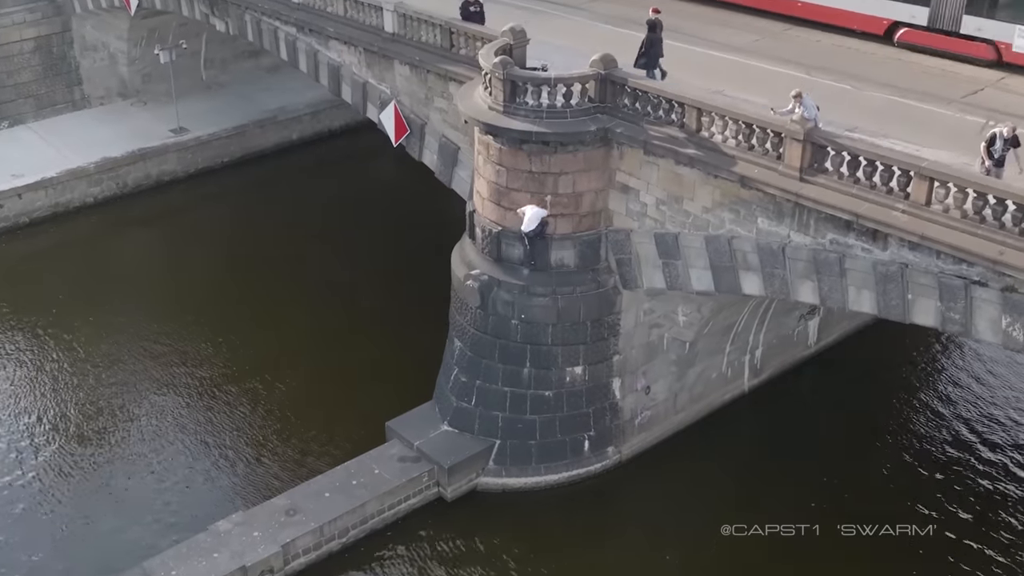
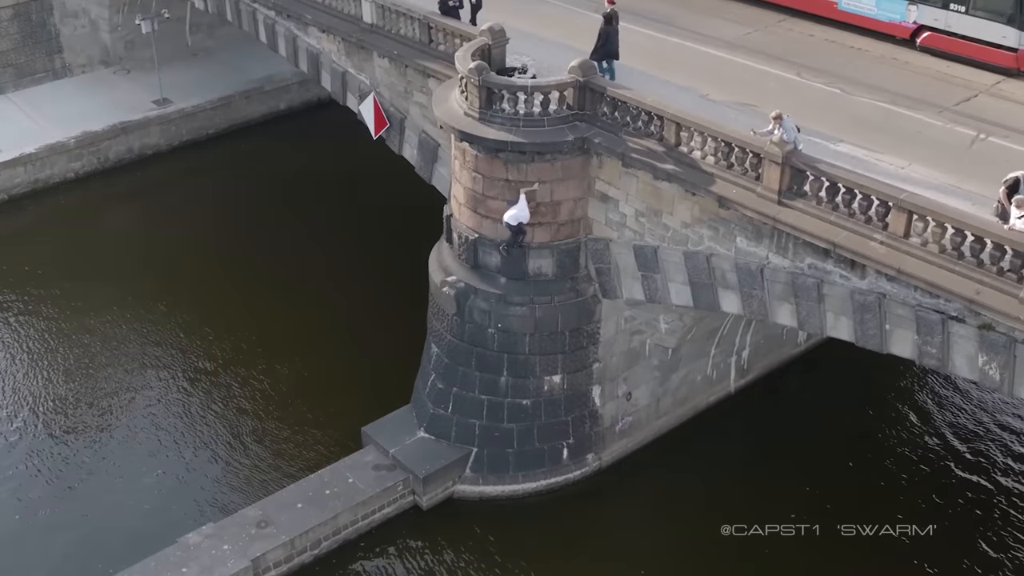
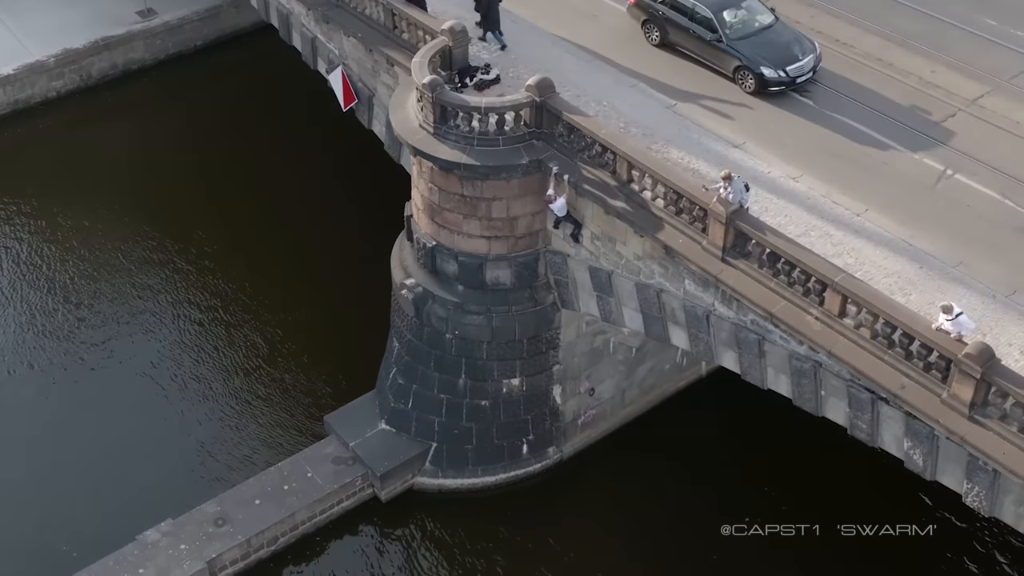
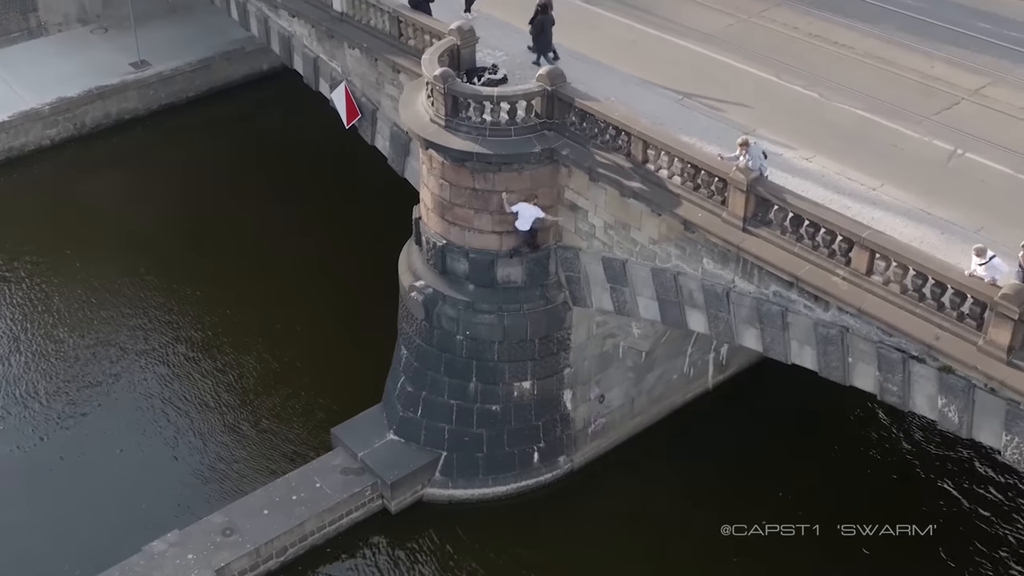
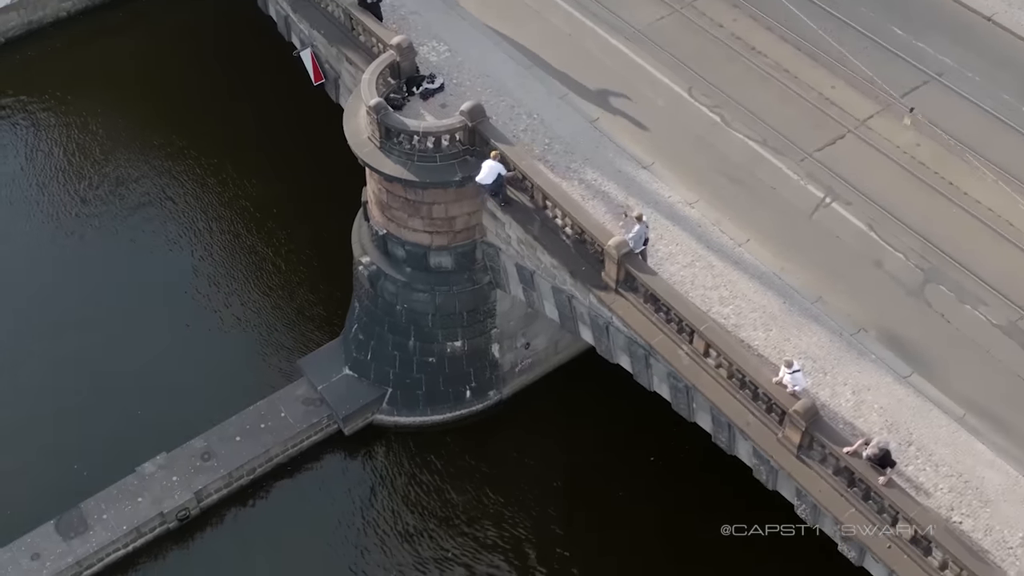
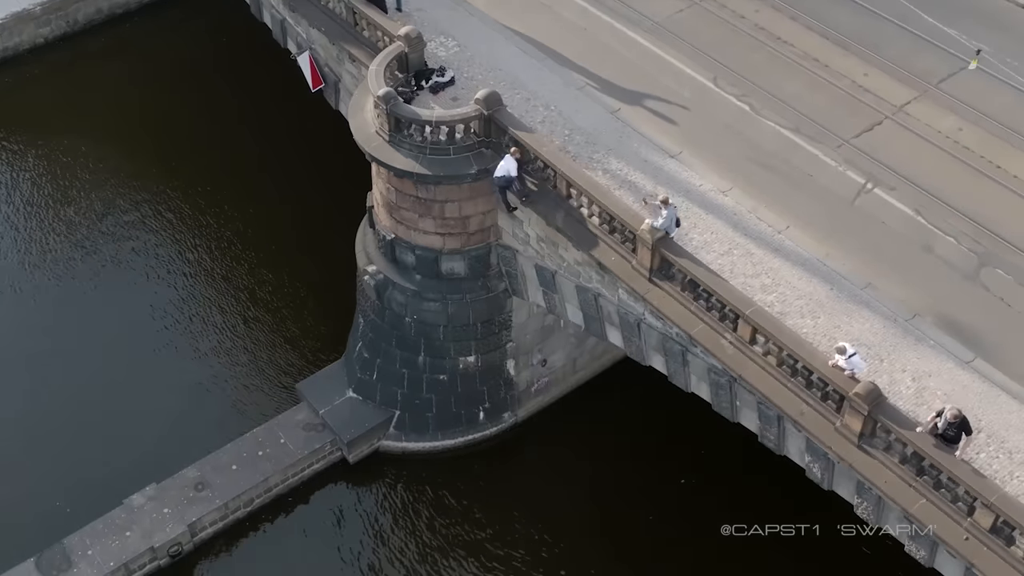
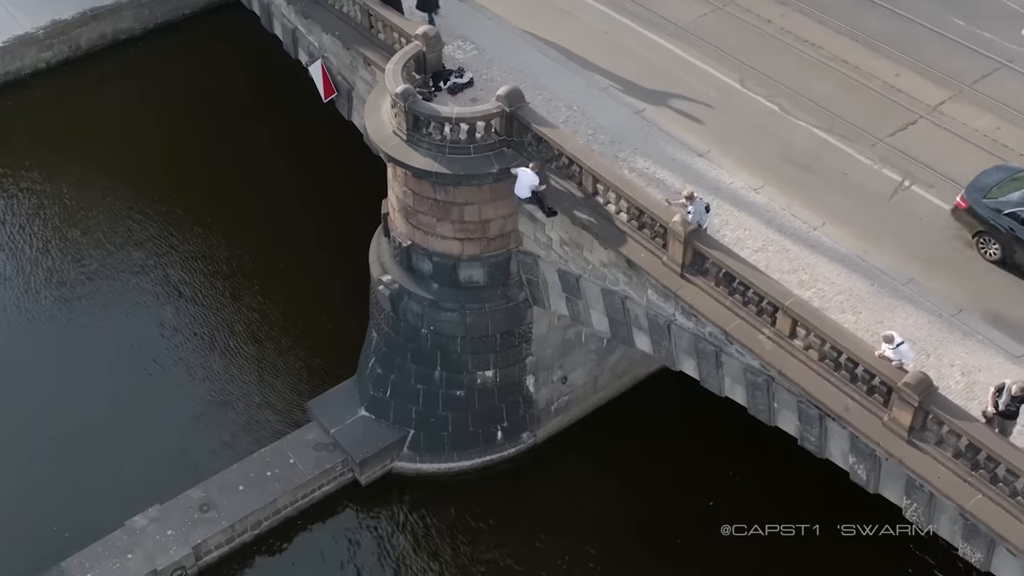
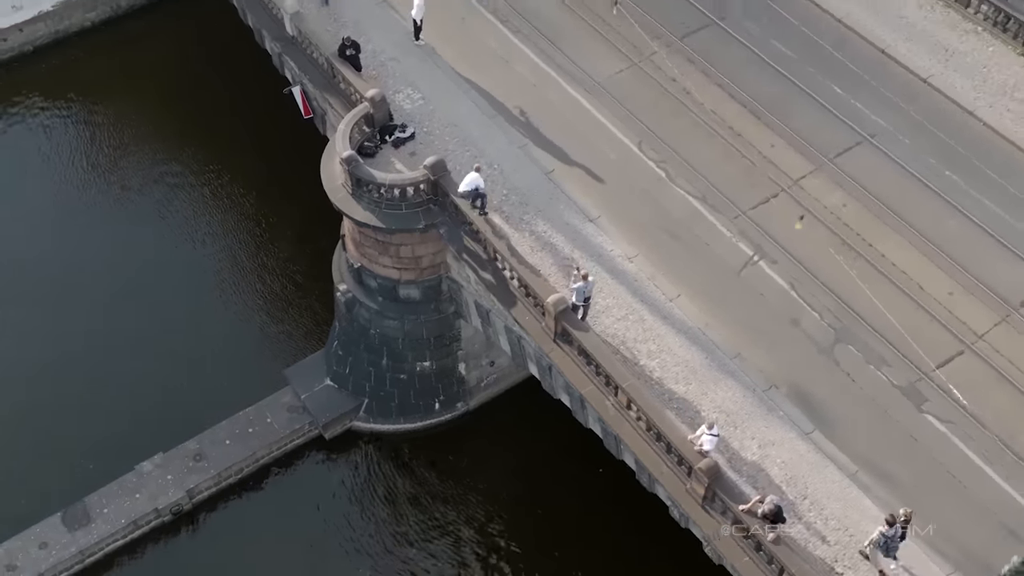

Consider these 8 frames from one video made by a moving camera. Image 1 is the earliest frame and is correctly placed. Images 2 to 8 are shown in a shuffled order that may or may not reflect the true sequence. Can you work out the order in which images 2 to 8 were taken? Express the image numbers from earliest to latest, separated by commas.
2, 4, 3, 7, 6, 5, 8
